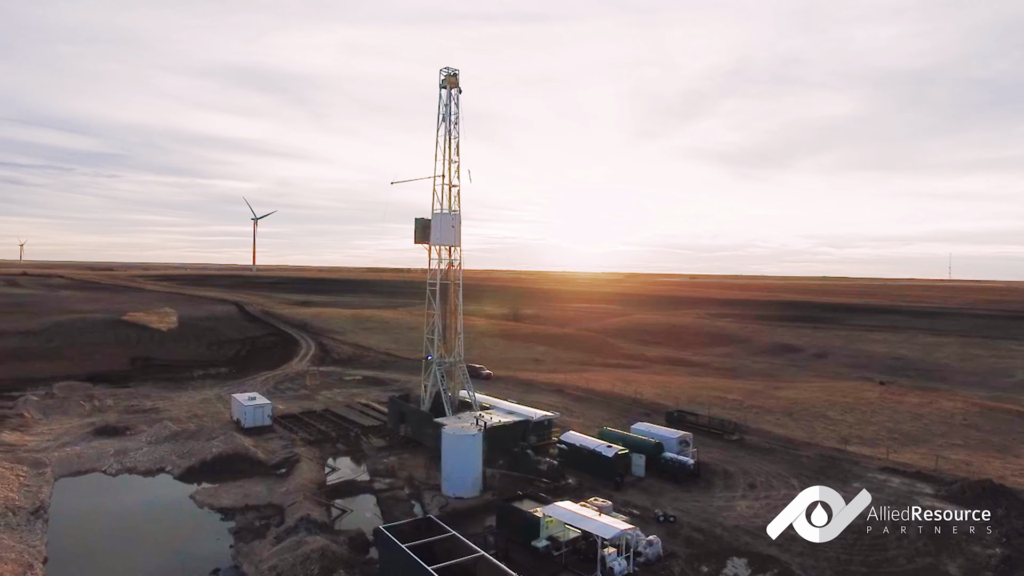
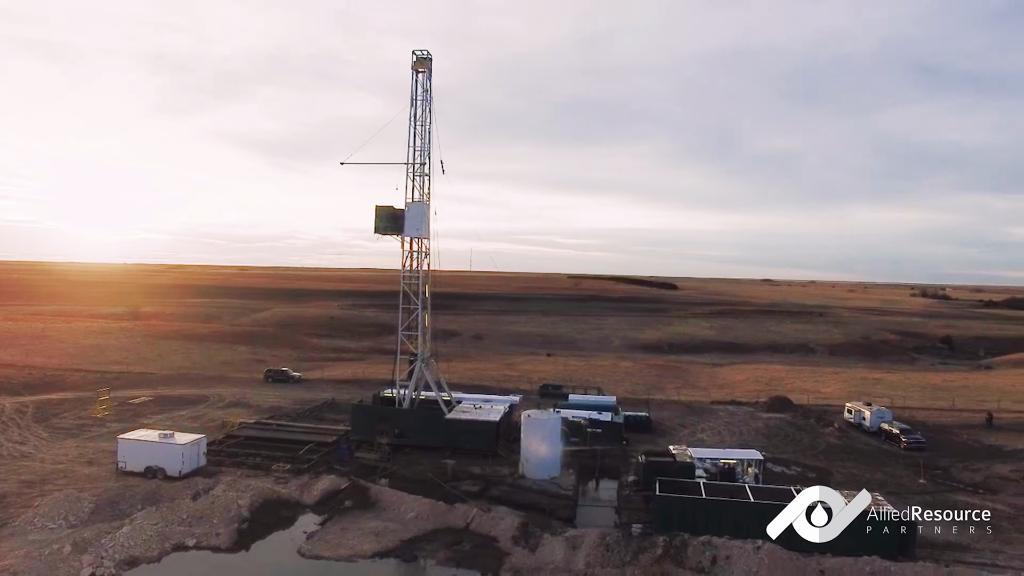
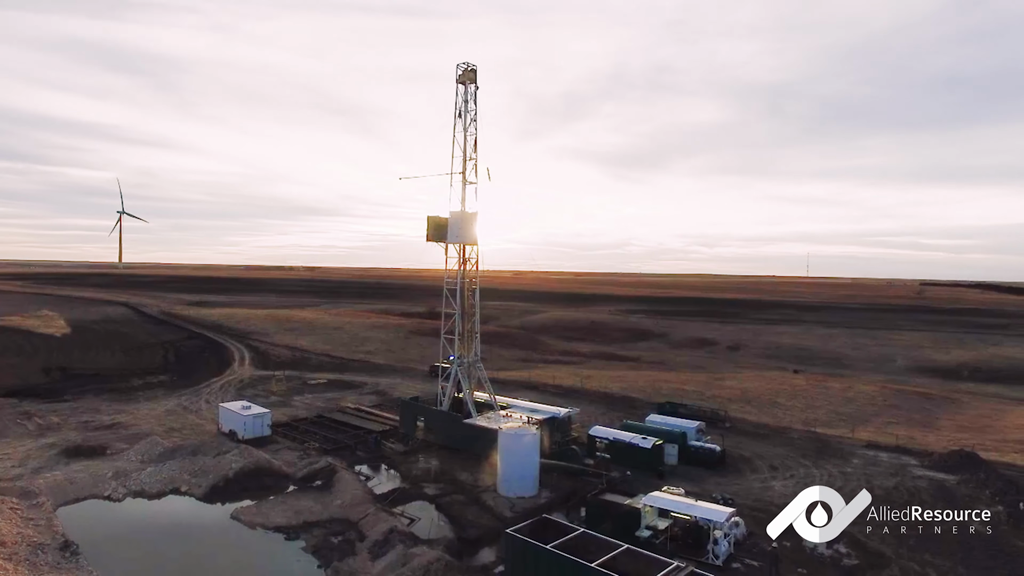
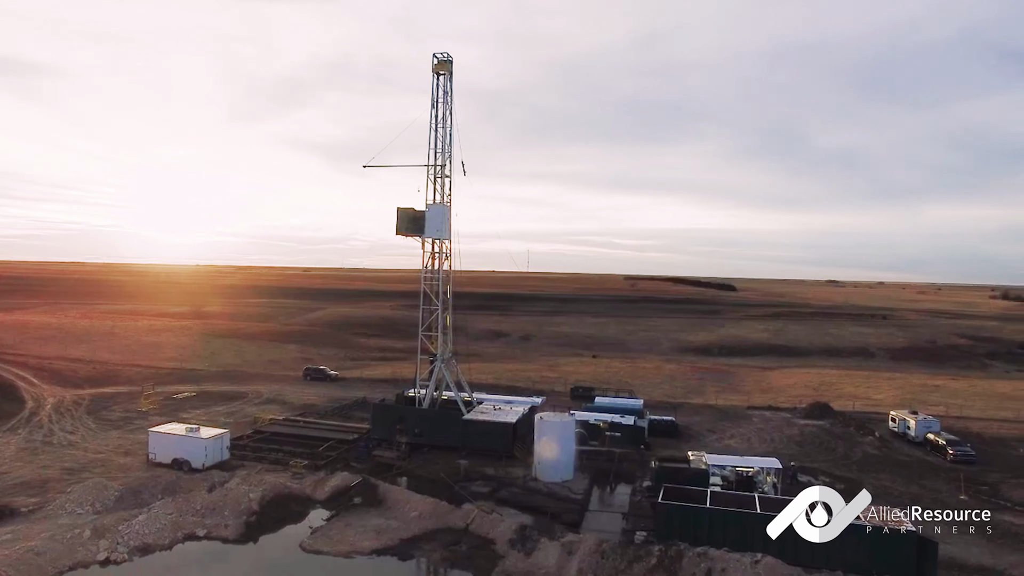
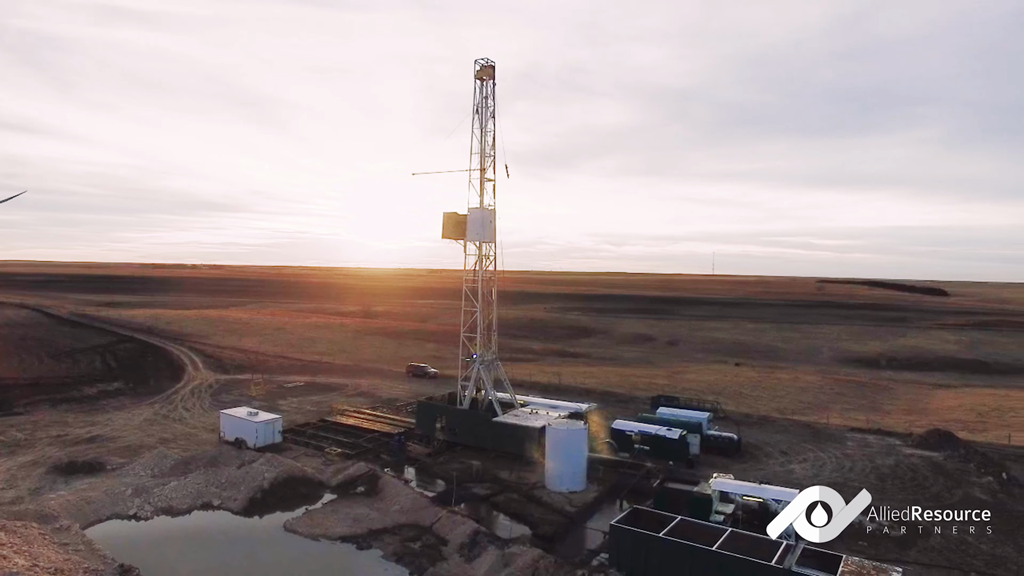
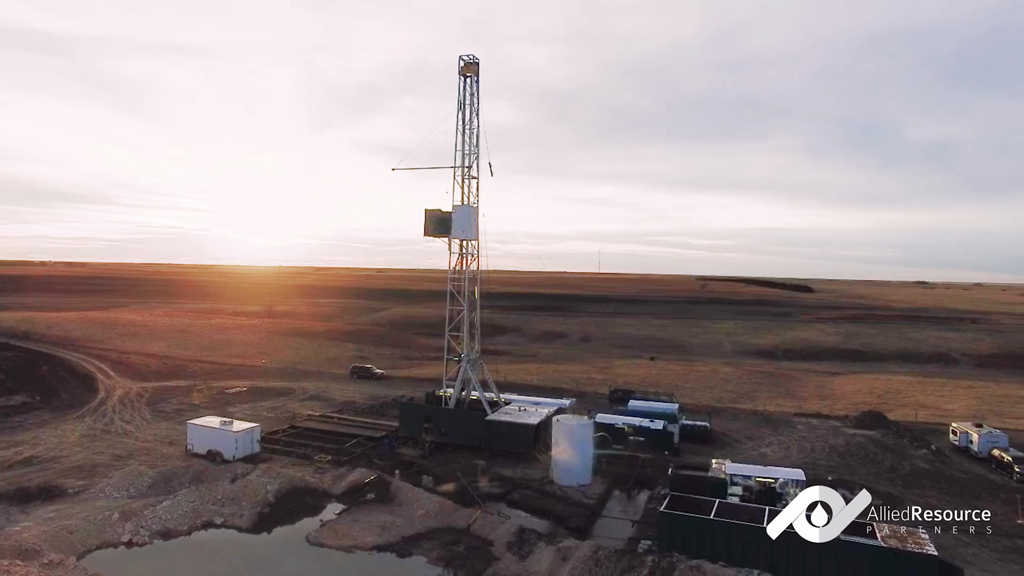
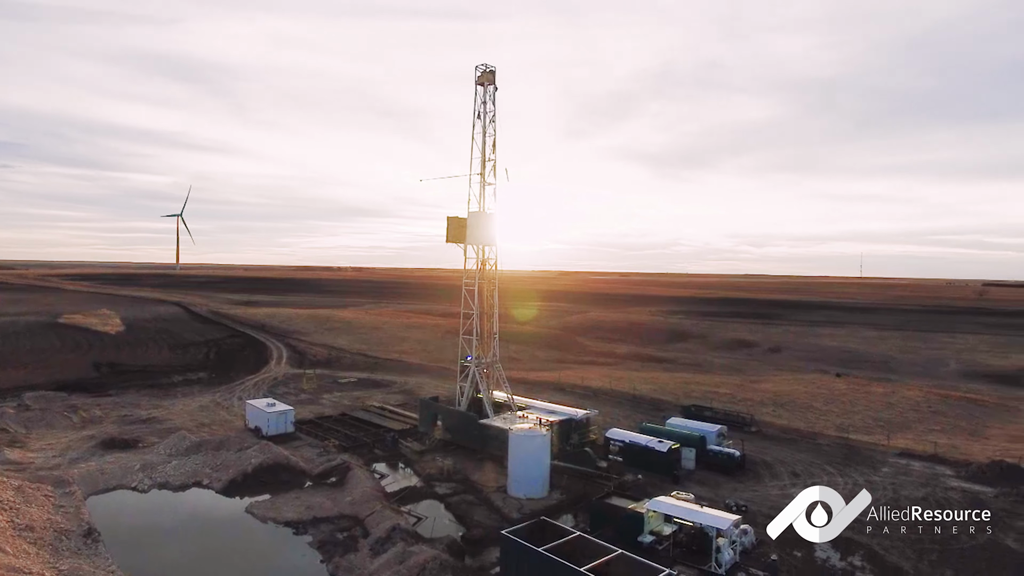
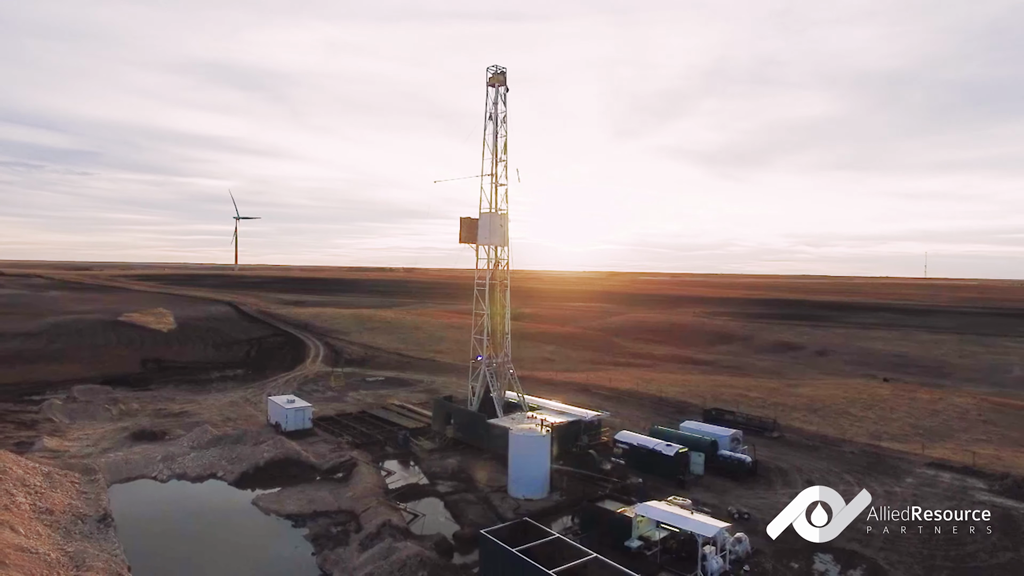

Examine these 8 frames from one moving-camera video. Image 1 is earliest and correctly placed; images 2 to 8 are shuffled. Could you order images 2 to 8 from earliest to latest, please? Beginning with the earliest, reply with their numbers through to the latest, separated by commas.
8, 7, 3, 5, 6, 4, 2
